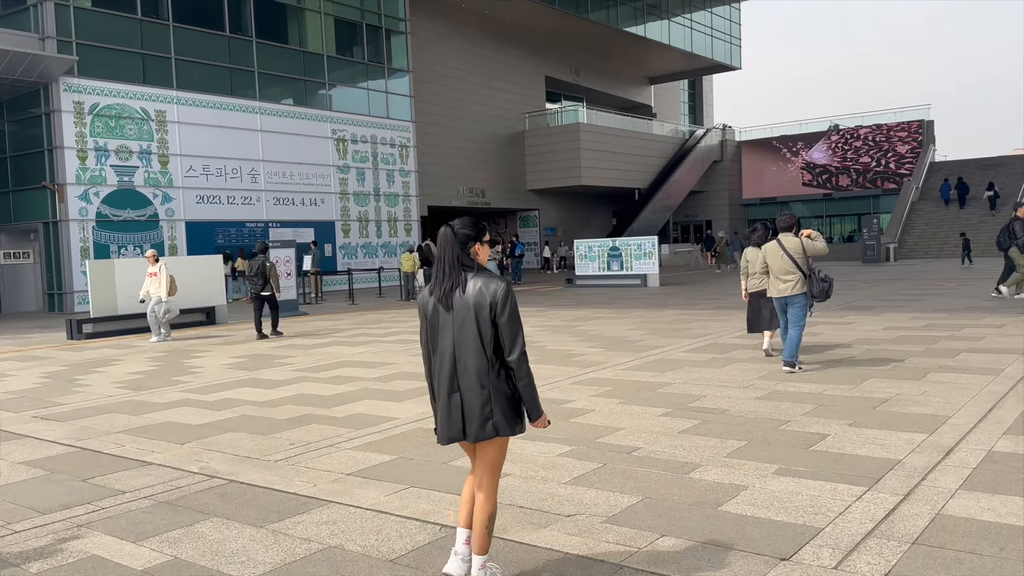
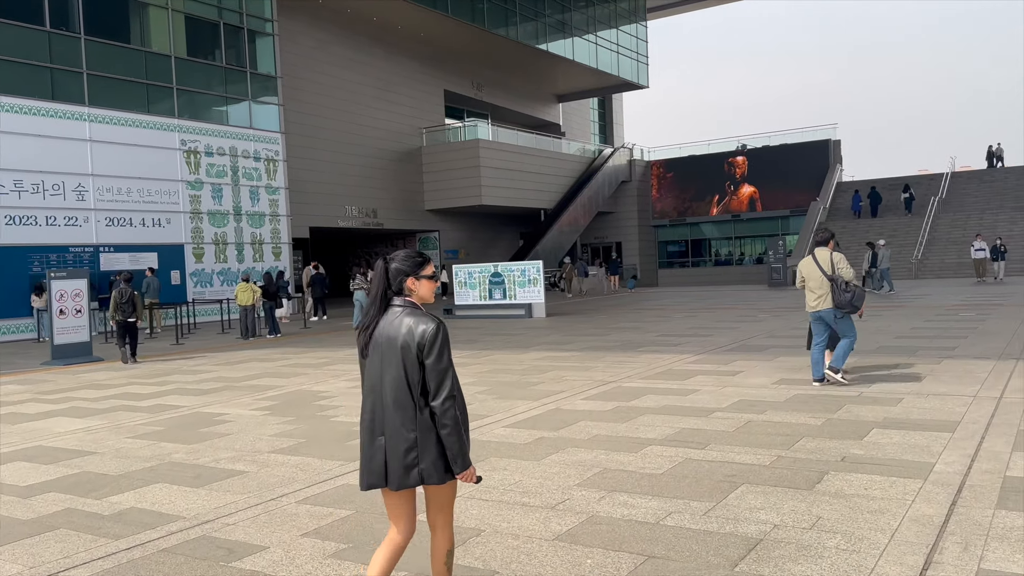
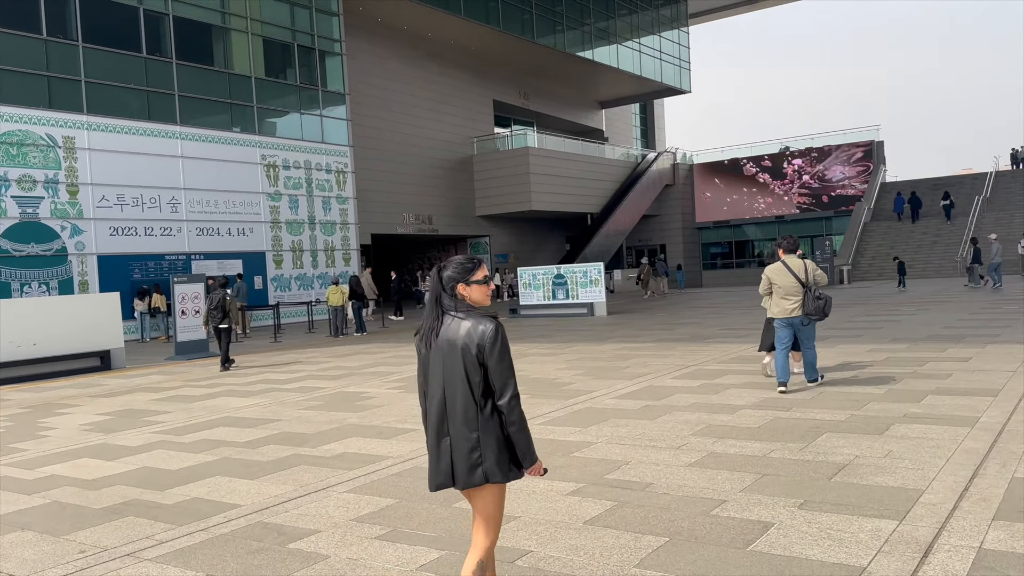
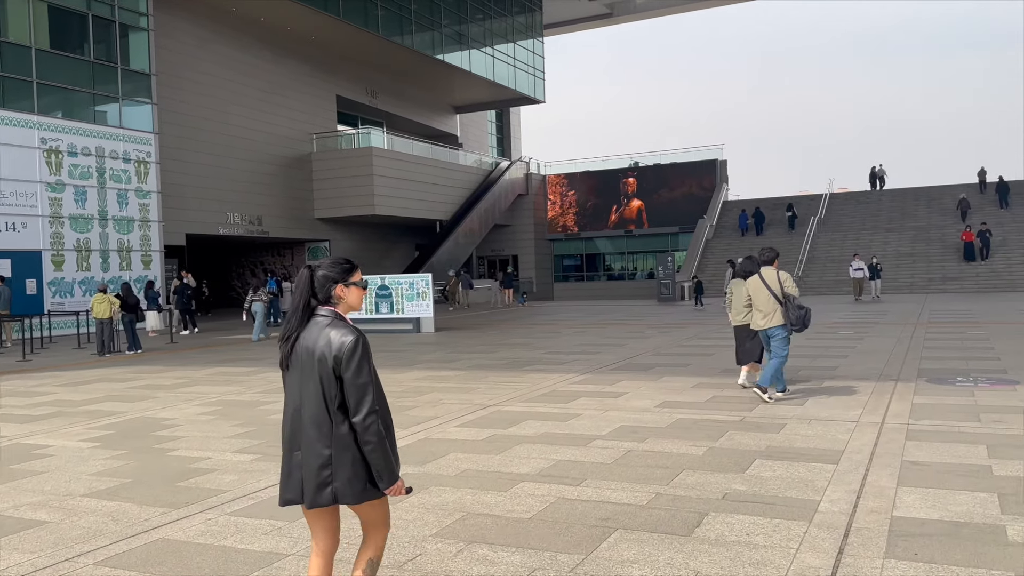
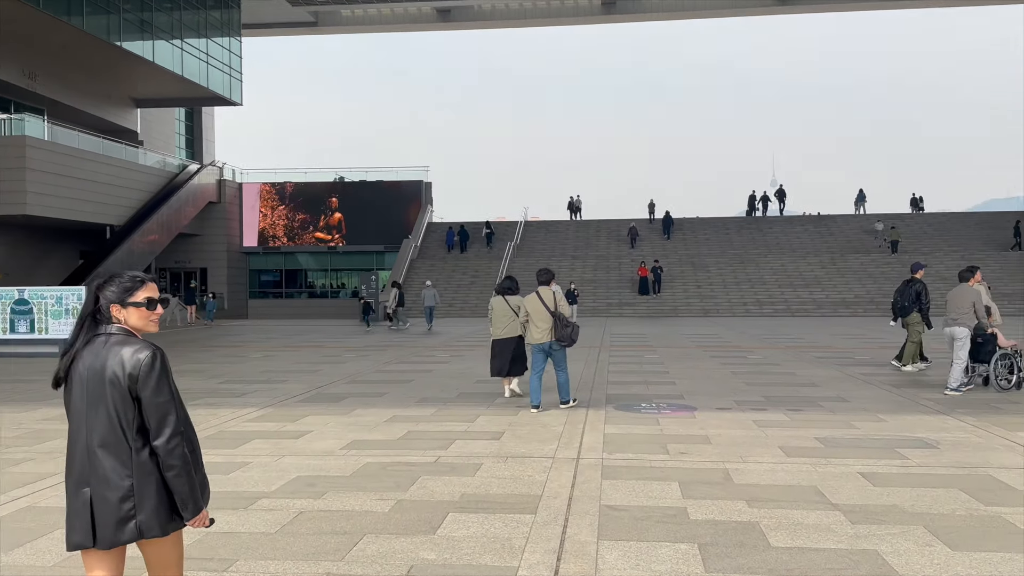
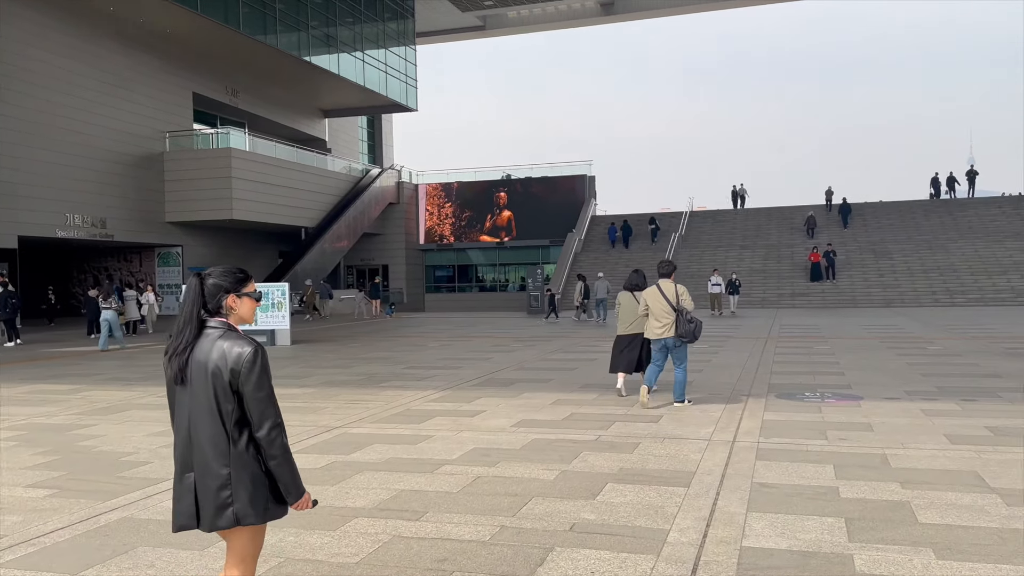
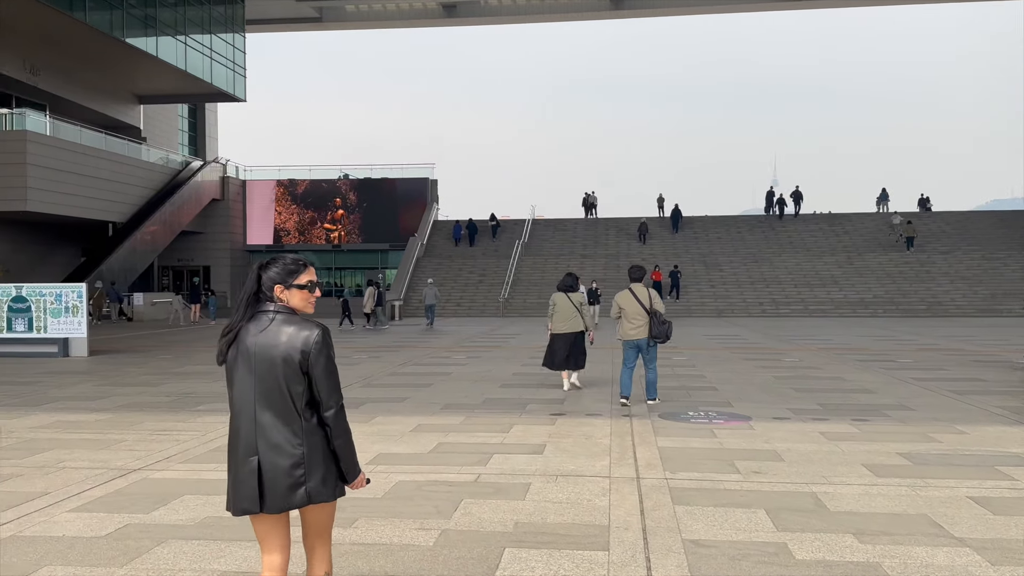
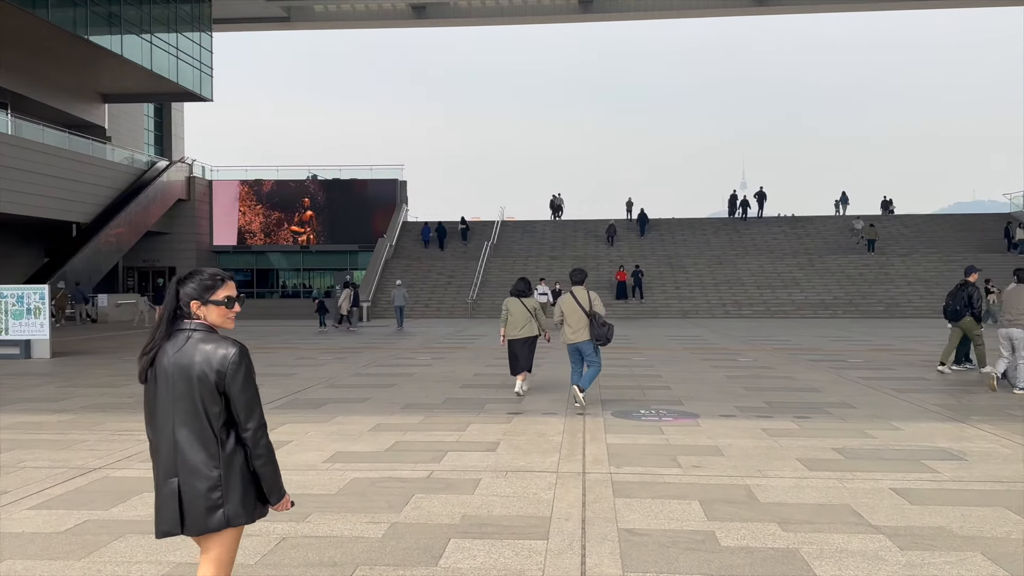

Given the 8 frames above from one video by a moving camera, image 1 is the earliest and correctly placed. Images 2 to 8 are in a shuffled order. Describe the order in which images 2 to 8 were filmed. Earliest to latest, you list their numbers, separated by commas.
3, 2, 4, 6, 5, 8, 7
